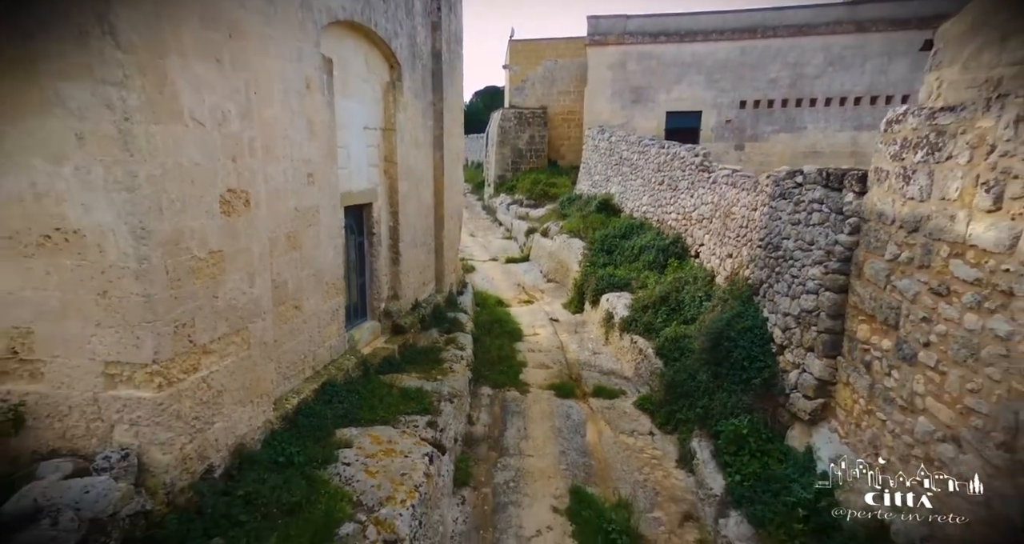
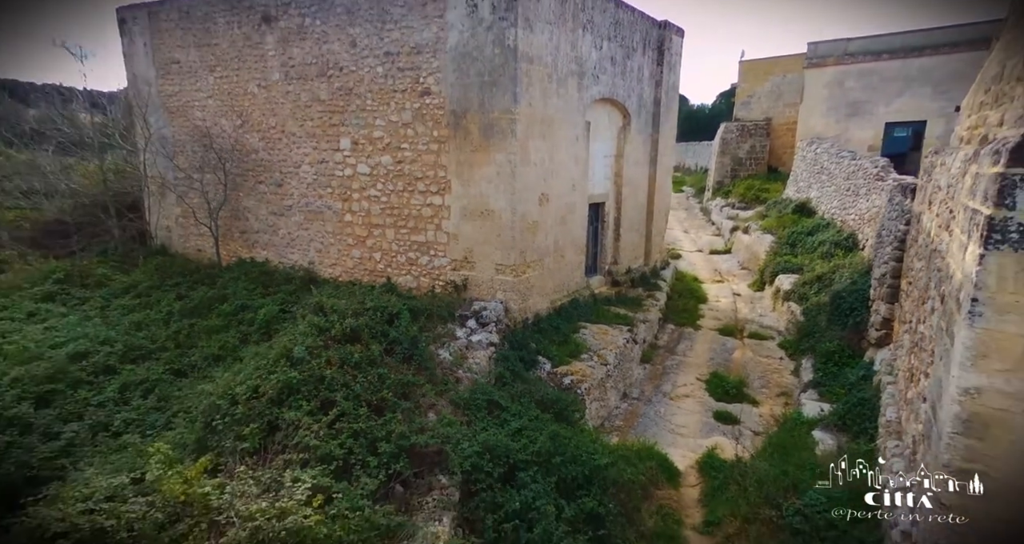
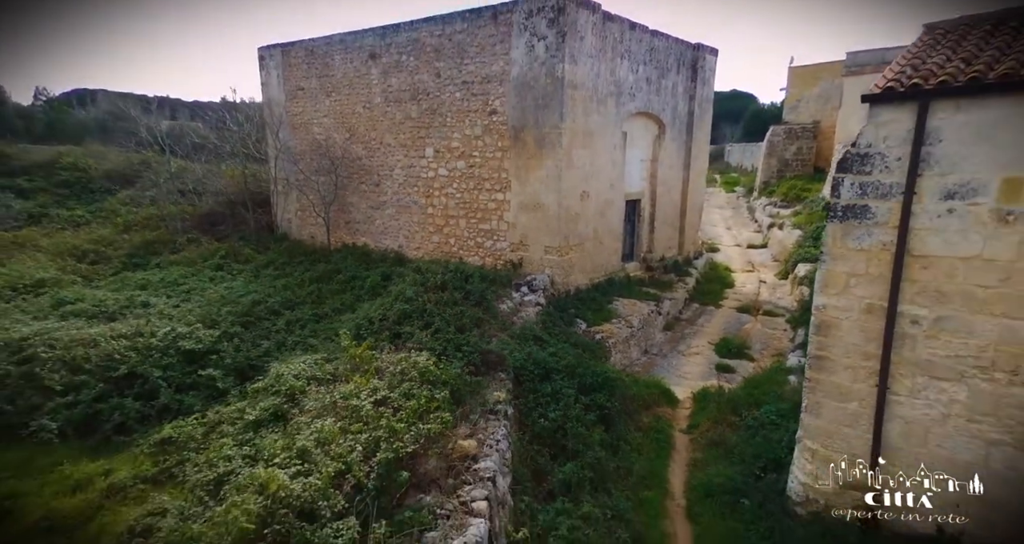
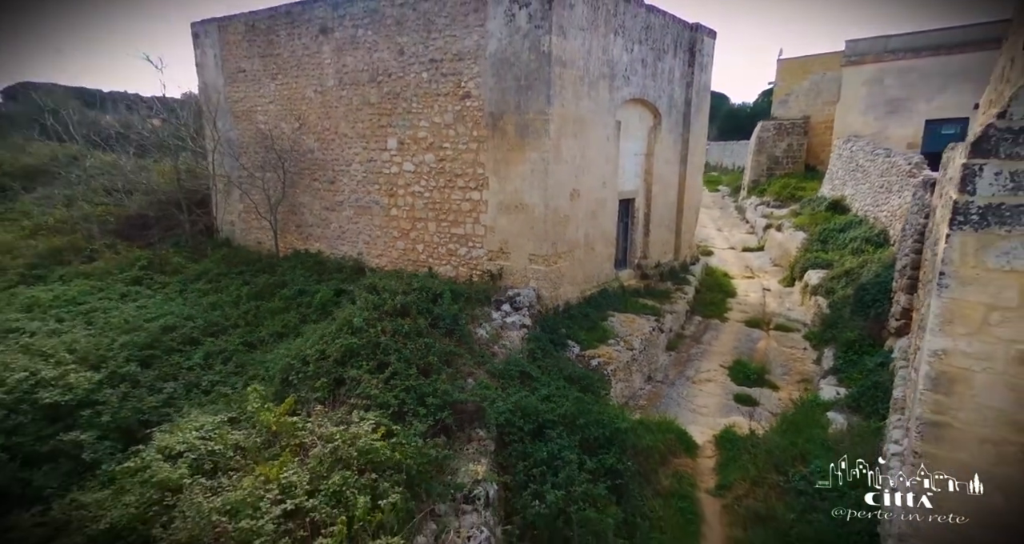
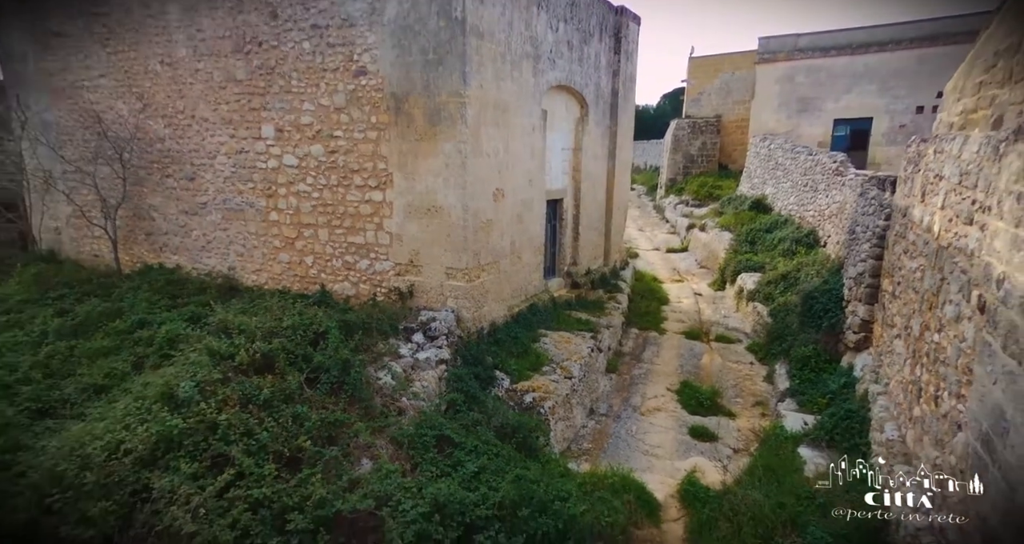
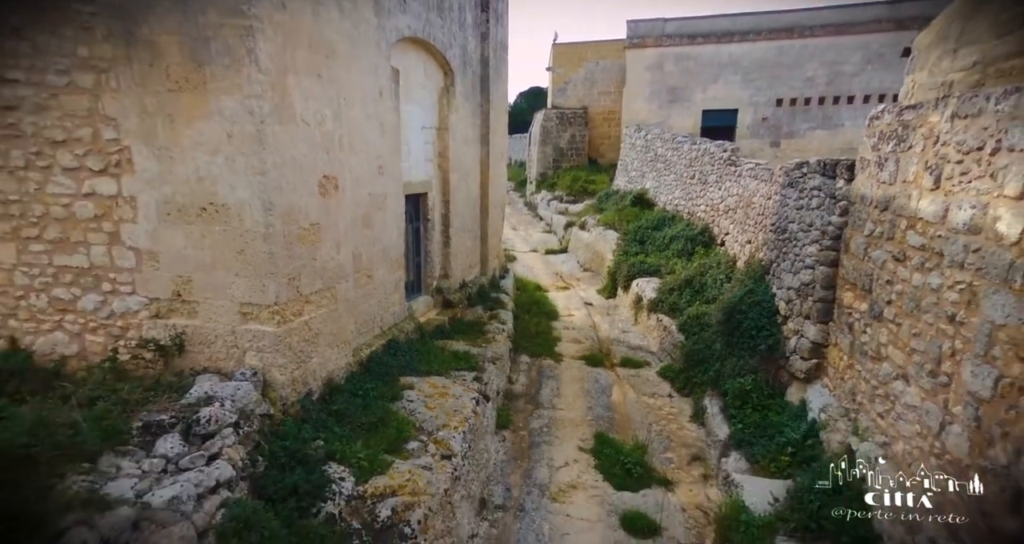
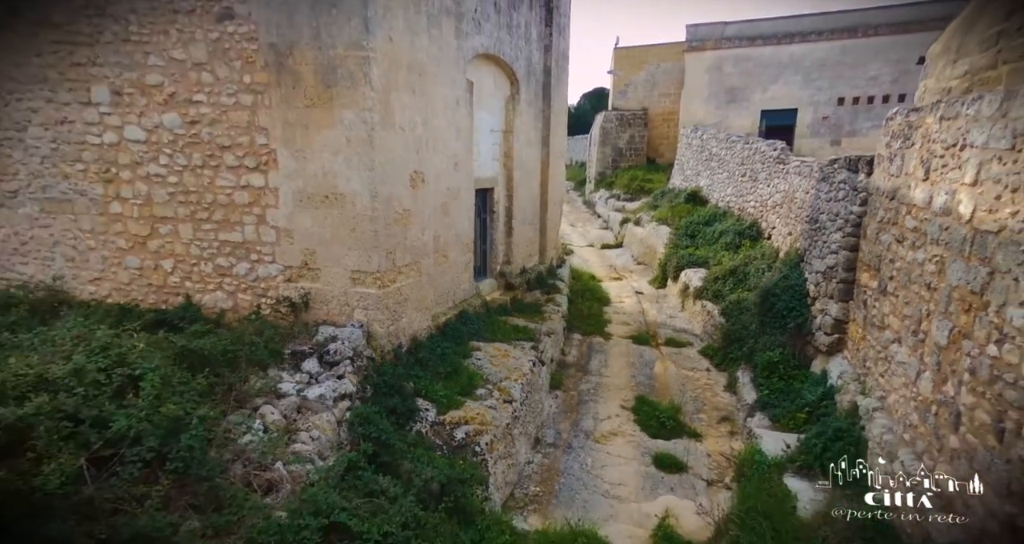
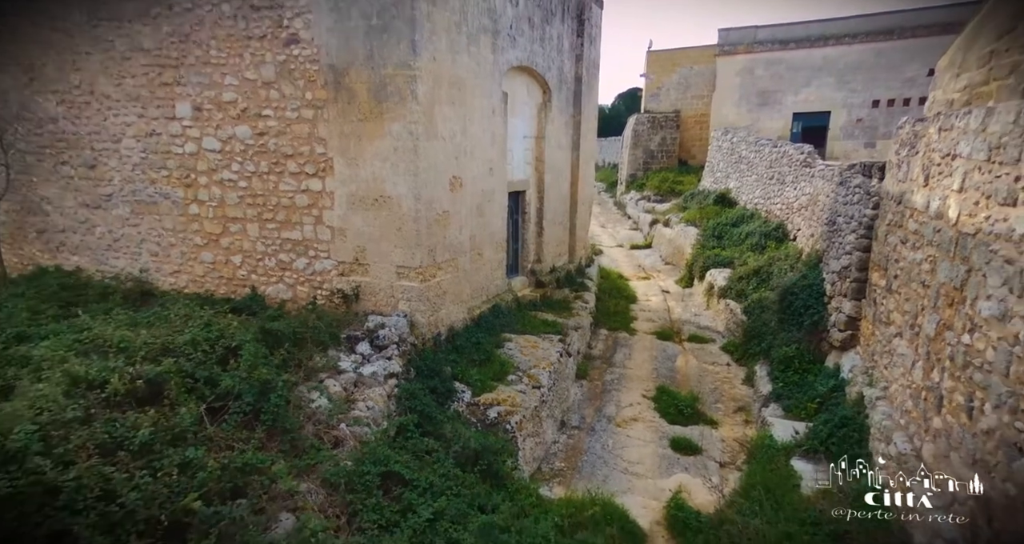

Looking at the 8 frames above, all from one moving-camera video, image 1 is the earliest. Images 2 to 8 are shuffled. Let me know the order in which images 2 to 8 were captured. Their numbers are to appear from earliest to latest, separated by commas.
6, 7, 8, 5, 2, 4, 3
